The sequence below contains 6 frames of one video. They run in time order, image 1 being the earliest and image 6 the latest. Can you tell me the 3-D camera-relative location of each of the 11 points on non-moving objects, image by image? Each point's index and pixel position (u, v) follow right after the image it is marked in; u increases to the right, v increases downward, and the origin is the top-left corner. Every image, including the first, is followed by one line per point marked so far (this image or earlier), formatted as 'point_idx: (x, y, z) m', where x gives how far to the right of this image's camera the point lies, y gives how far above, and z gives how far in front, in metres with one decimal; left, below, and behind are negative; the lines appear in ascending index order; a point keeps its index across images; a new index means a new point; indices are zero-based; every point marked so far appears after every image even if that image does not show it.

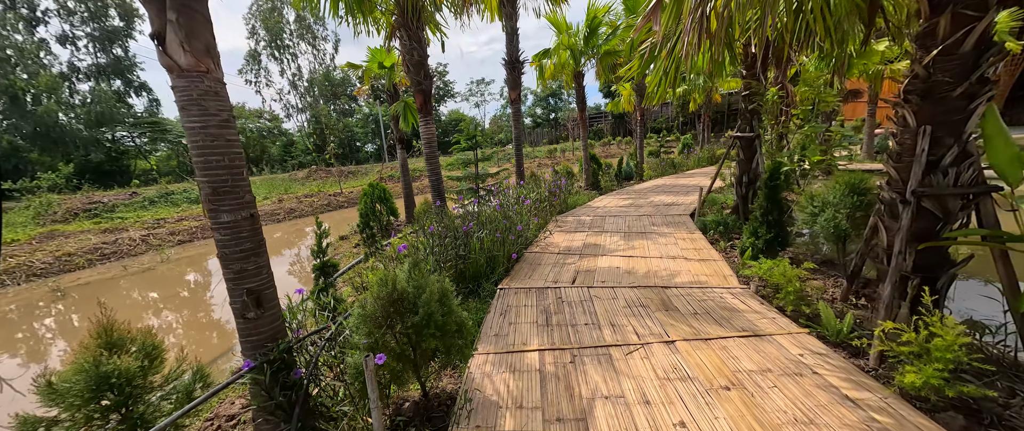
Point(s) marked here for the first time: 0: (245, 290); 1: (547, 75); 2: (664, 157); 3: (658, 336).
0: (-1.0, -0.3, +1.3) m
1: (+0.8, +3.5, +8.4) m
2: (+5.1, +1.9, +11.4) m
3: (+0.8, -0.7, +1.9) m
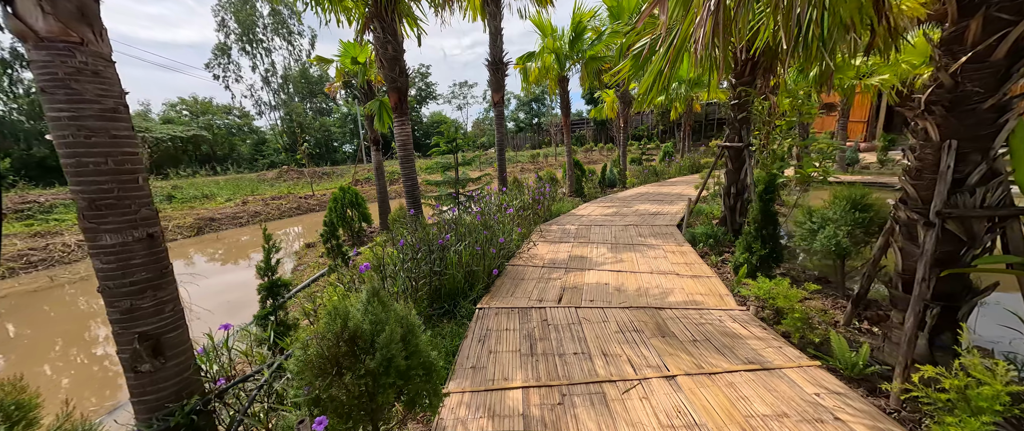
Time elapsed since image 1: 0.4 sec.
0: (-1.1, -0.3, +1.0) m
1: (+0.4, +3.3, +8.2) m
2: (+4.5, +1.7, +11.5) m
3: (+0.7, -0.8, +1.7) m
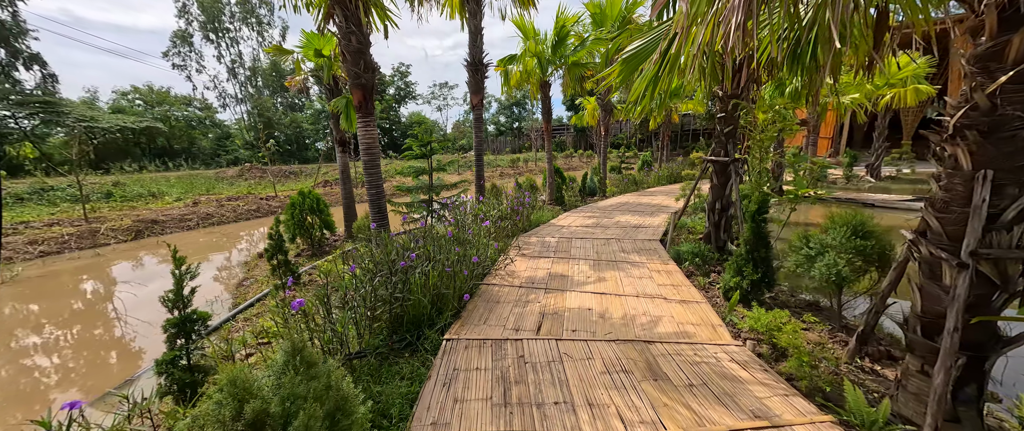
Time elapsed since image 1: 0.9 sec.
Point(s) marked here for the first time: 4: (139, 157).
0: (-1.1, -0.4, +0.6) m
1: (0.0, +3.1, +8.0) m
2: (+3.8, +1.4, +11.4) m
3: (+0.6, -0.9, +1.5) m
4: (-15.9, +2.5, +14.4) m
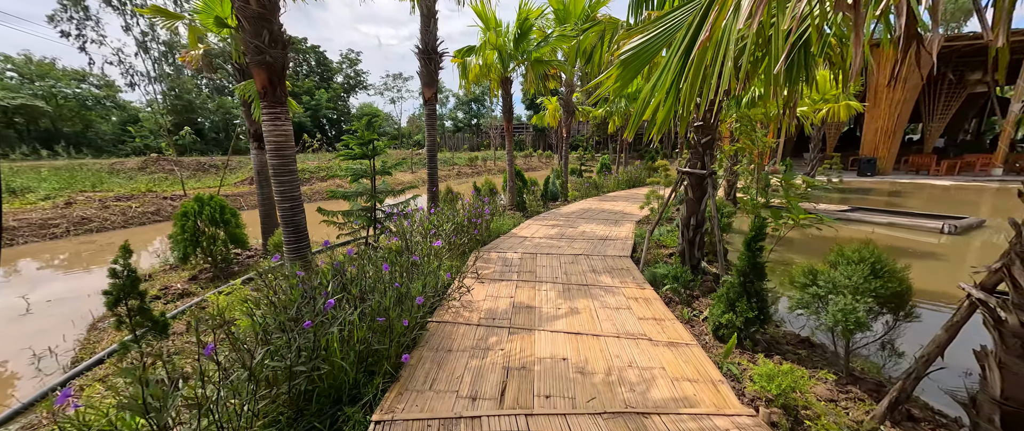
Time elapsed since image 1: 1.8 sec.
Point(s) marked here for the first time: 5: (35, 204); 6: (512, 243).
0: (-1.1, -0.6, -0.1) m
1: (-0.9, +3.0, +7.3) m
2: (+2.4, +1.3, +11.3) m
3: (+0.5, -1.1, +1.0) m
4: (-17.4, +2.6, +11.8) m
5: (-8.2, +0.2, +5.9) m
6: (0.0, -0.4, +4.7) m
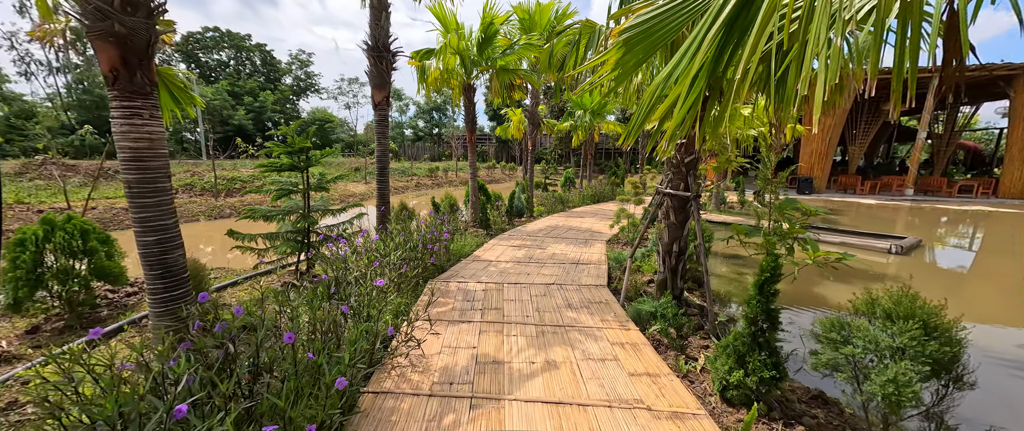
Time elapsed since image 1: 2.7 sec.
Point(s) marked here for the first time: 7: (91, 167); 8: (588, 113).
0: (-1.1, -0.7, -0.8) m
1: (-1.6, +2.7, +6.7) m
2: (+1.2, +0.8, +11.0) m
3: (+0.4, -1.2, +0.5) m
4: (-18.6, +2.2, +9.3) m
5: (-8.7, 0.0, +4.4) m
6: (-0.5, -0.6, +4.1) m
7: (-10.7, +1.2, +8.6) m
8: (+2.4, +3.3, +10.9) m
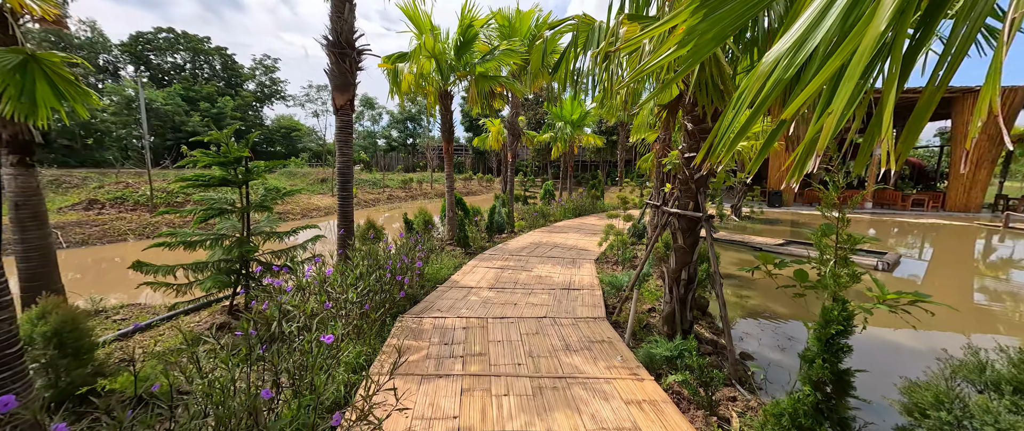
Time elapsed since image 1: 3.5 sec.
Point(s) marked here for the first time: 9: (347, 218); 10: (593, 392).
0: (-0.9, -0.8, -1.3) m
1: (-2.0, +2.3, +6.2) m
2: (+0.6, +0.3, +10.6) m
3: (+0.5, -1.3, 0.0) m
4: (-19.1, +1.8, +7.5) m
5: (-8.9, -0.3, +3.3) m
6: (-0.6, -0.9, +3.6) m
7: (-11.2, +0.8, +7.4) m
8: (+1.8, +2.8, +10.6) m
9: (-1.9, 0.0, +3.8) m
10: (+0.5, -1.1, +2.1) m
